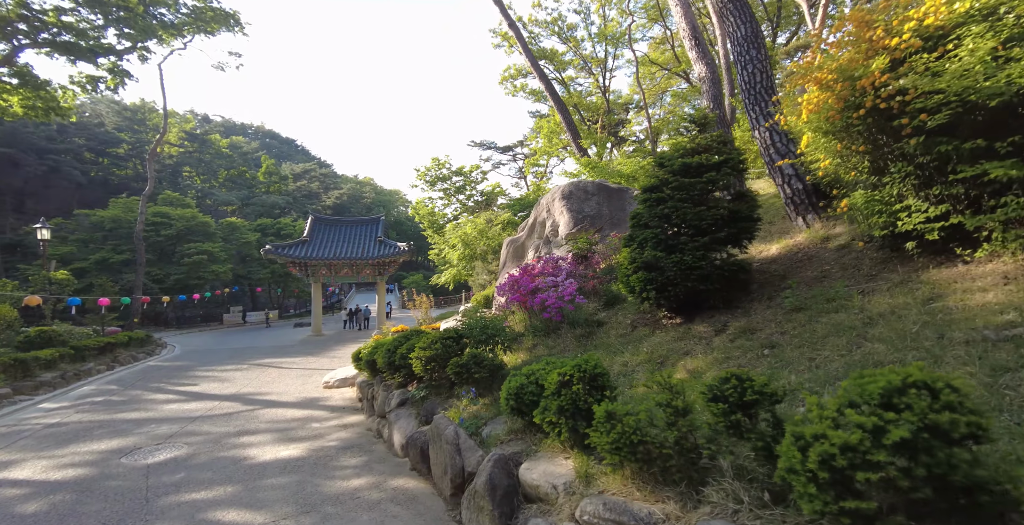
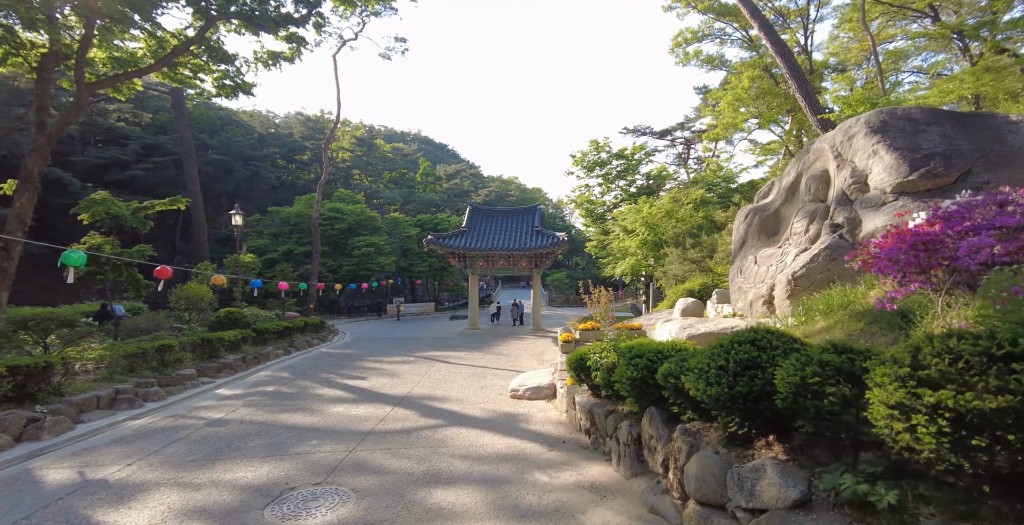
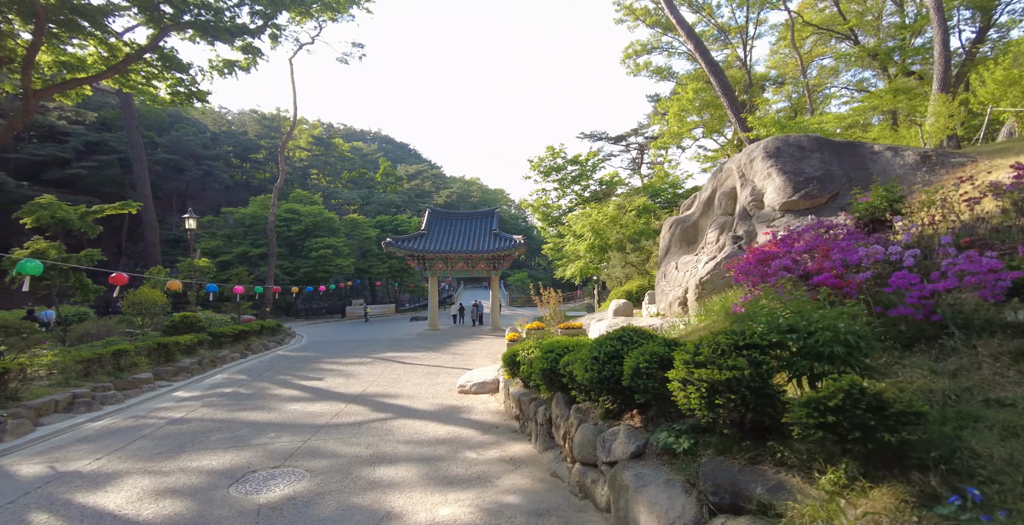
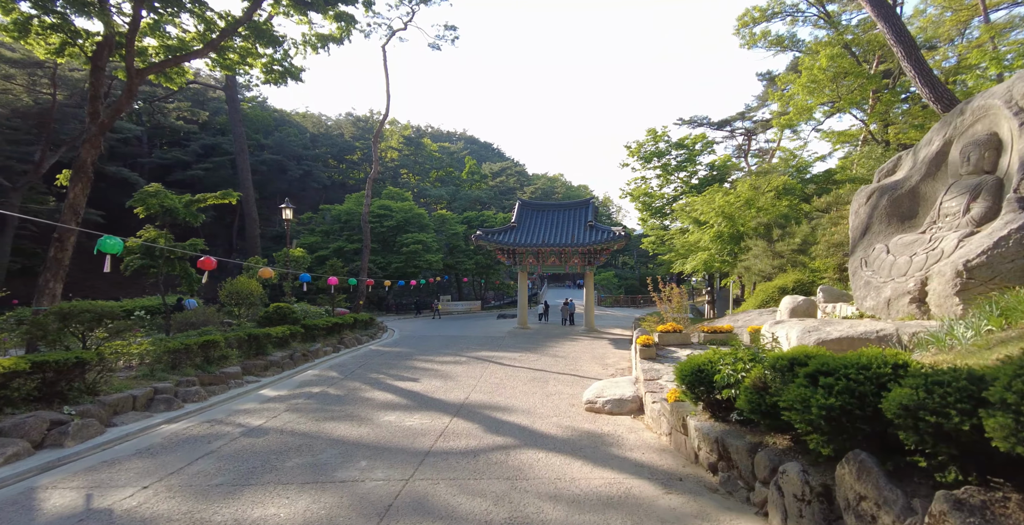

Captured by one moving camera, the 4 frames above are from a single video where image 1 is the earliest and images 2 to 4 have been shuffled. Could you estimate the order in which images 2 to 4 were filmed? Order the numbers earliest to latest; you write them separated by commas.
3, 2, 4
